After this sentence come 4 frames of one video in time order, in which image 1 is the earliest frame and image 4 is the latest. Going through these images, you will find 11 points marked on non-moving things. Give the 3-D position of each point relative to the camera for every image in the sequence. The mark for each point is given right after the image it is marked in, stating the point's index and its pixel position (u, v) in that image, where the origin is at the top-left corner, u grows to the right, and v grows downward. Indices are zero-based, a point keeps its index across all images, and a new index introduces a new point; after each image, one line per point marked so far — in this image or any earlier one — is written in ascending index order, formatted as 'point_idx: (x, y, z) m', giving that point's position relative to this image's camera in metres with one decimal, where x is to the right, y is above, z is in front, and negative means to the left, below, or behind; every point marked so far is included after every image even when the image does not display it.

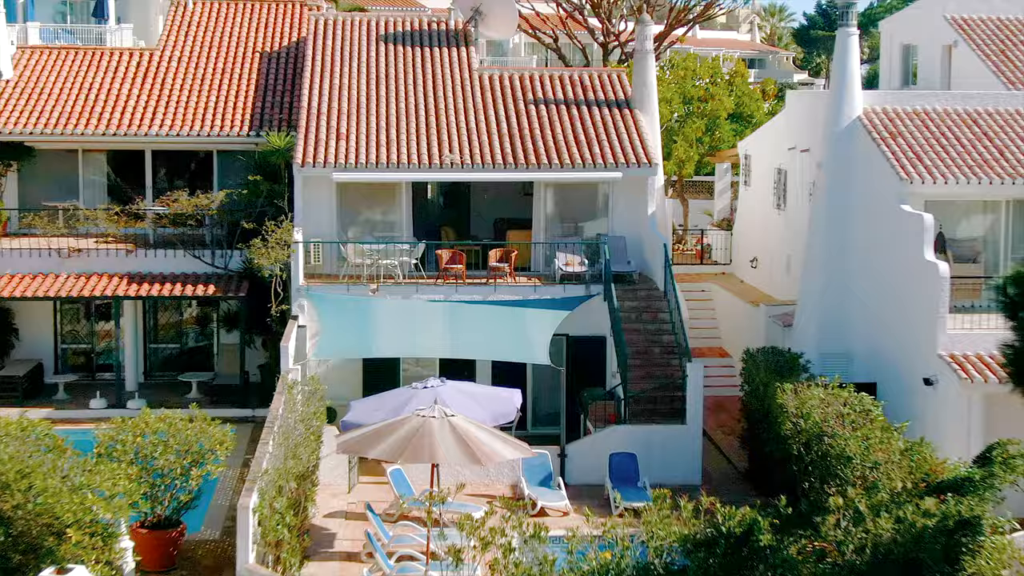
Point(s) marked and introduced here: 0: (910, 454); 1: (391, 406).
0: (+4.7, -2.0, +16.6) m
1: (-1.6, -1.6, +19.0) m
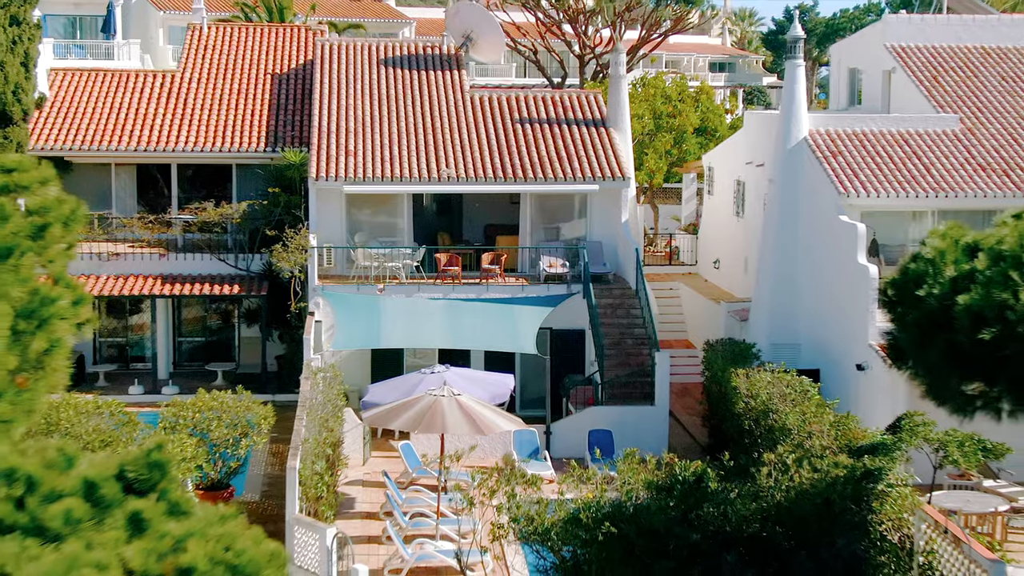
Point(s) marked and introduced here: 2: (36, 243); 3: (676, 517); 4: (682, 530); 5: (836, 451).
0: (+4.7, -2.0, +20.1) m
1: (-1.7, -1.6, +22.4) m
2: (-3.4, +0.3, +9.9) m
3: (+1.8, -2.5, +15.6) m
4: (+1.9, -2.6, +15.4) m
5: (+4.3, -2.2, +18.7) m
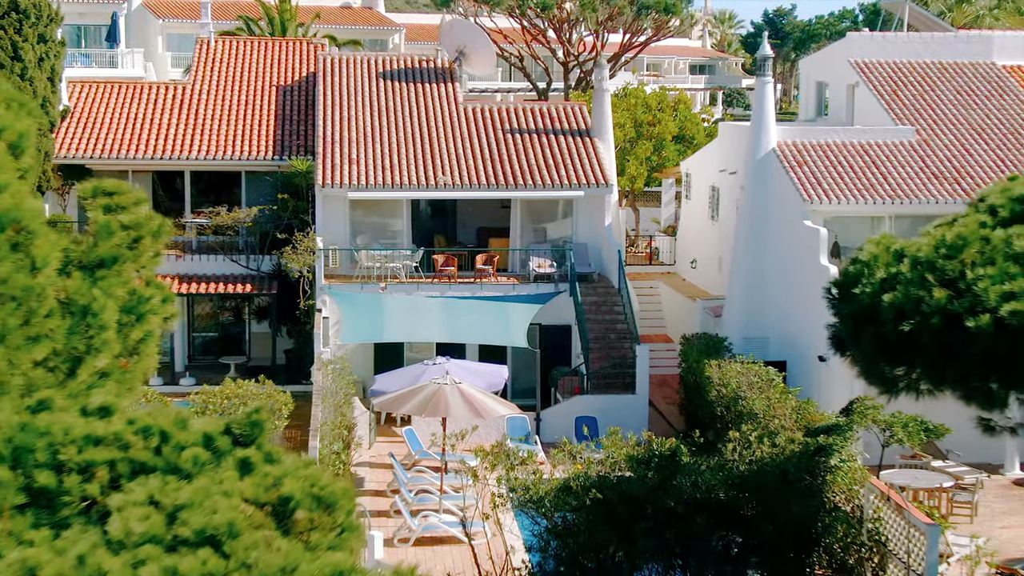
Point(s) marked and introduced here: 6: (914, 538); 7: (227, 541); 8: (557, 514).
0: (+4.6, -1.9, +22.5) m
1: (-1.8, -1.6, +24.7) m
2: (-3.3, +0.3, +12.2) m
3: (+1.8, -2.5, +18.0) m
4: (+1.9, -2.6, +17.8) m
5: (+4.3, -2.2, +21.1) m
6: (+5.3, -3.3, +18.4) m
7: (-1.7, -1.5, +8.4) m
8: (+0.6, -2.9, +18.0) m
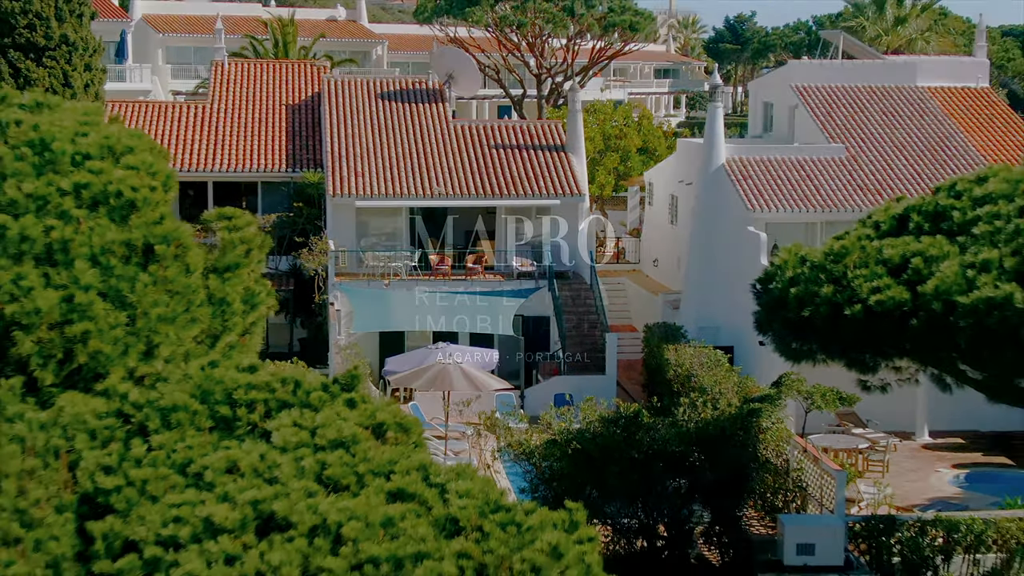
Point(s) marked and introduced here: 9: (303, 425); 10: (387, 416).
0: (+4.4, -1.9, +27.5) m
1: (-2.0, -1.5, +29.5) m
2: (-3.2, +0.3, +16.9) m
3: (+1.8, -2.5, +22.9) m
4: (+1.8, -2.6, +22.7) m
5: (+4.1, -2.1, +26.0) m
6: (+5.2, -3.2, +23.4) m
7: (-1.5, -1.5, +13.2) m
8: (+0.5, -2.8, +22.8) m
9: (-2.0, -1.3, +13.4) m
10: (-1.3, -1.3, +14.0) m
